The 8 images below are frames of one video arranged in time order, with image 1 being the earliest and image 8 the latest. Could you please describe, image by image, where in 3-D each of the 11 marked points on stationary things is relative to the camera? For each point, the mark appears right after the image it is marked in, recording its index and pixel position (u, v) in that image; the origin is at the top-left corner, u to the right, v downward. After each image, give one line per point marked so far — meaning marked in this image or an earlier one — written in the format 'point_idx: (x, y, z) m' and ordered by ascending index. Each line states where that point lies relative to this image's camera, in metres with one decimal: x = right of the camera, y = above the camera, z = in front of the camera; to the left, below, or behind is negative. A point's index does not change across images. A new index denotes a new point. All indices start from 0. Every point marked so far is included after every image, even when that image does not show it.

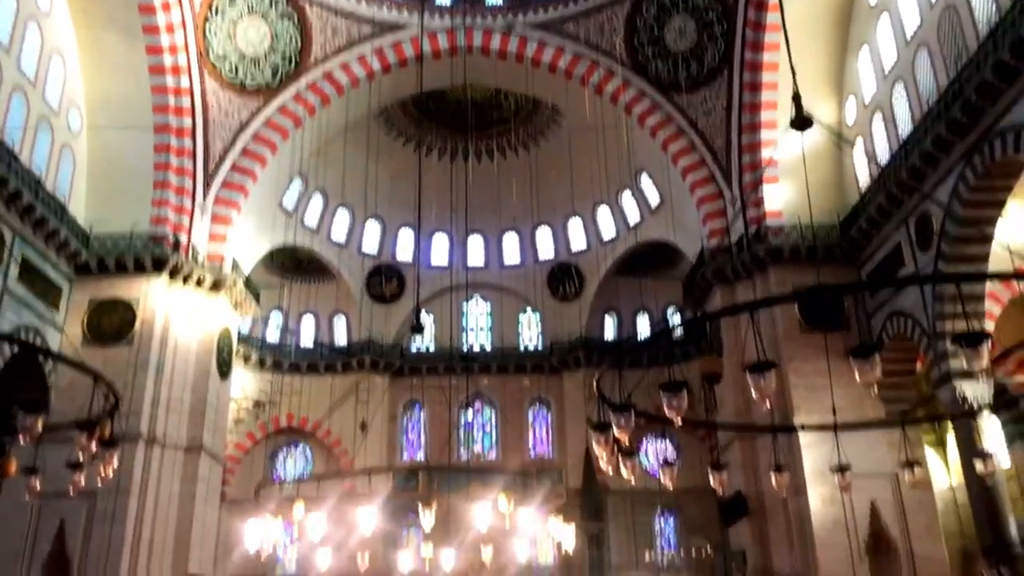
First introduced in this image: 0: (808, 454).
0: (+5.8, -3.2, +17.0) m
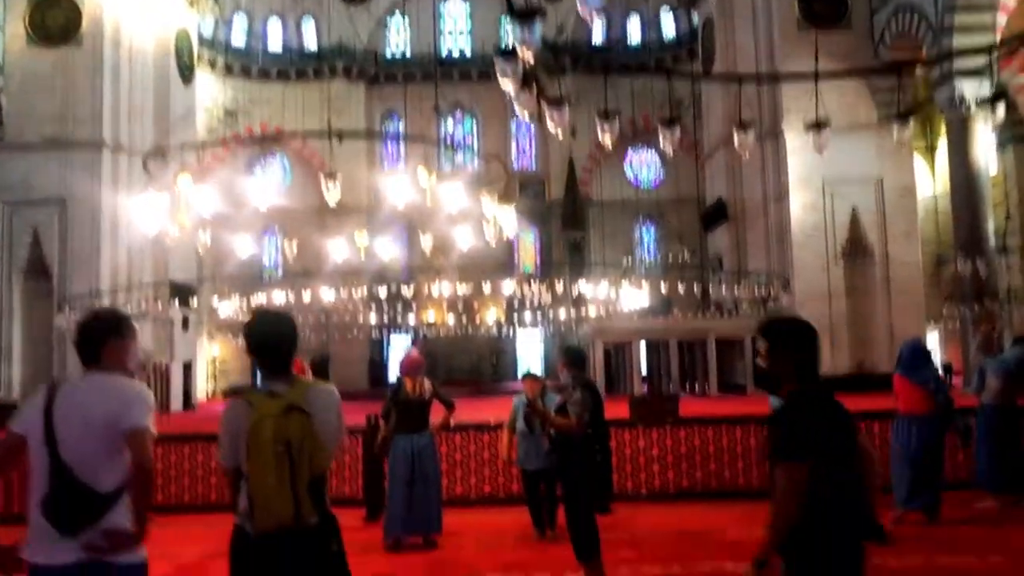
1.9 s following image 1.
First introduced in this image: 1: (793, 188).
0: (+5.3, +2.4, +16.5) m
1: (+5.3, +1.8, +16.4) m
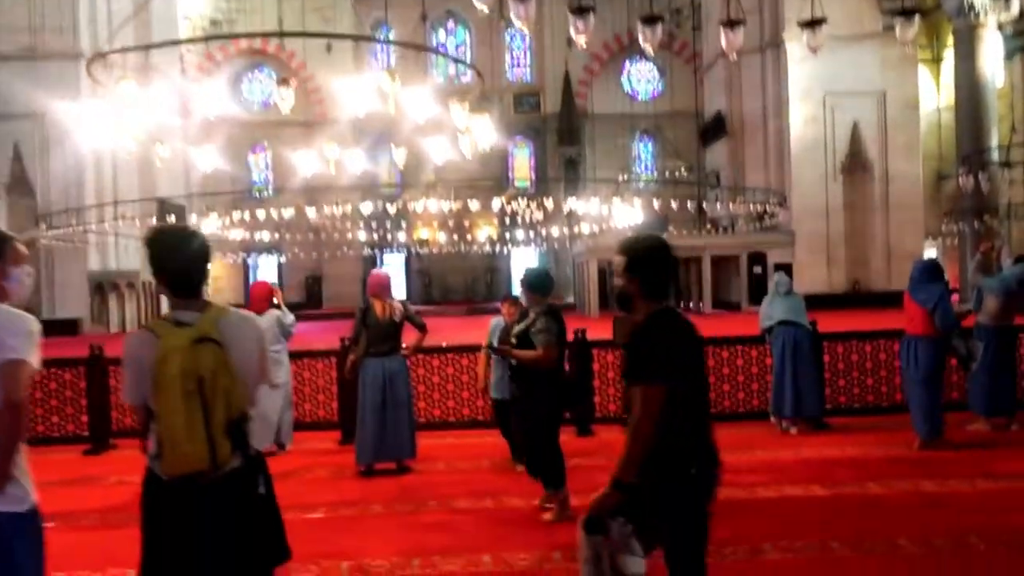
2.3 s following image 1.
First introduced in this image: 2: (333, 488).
0: (+5.2, +3.9, +16.0) m
1: (+5.2, +3.4, +16.0) m
2: (-0.8, -0.9, +3.8) m
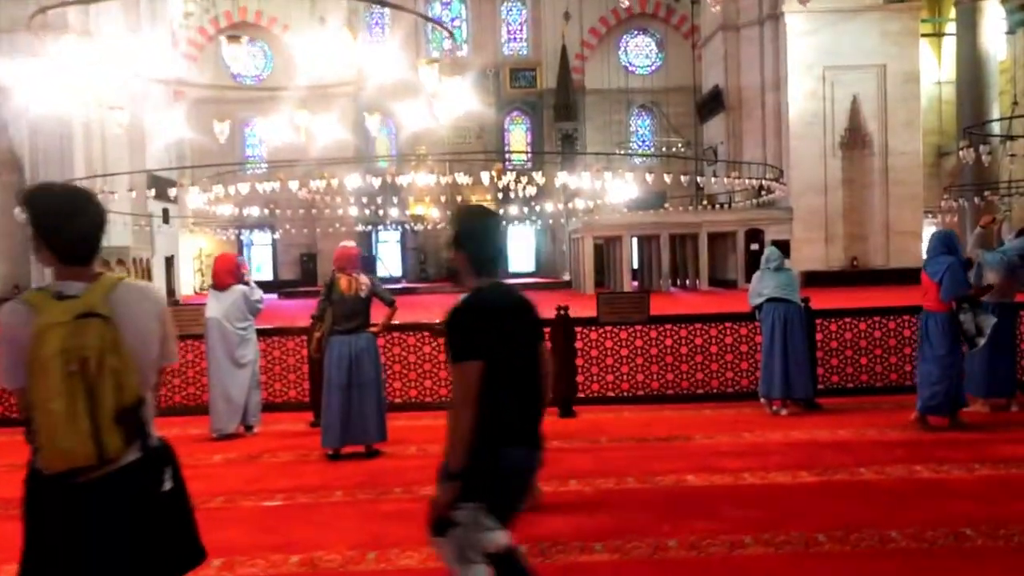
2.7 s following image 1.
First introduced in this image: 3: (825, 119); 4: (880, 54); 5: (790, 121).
0: (+5.1, +4.3, +15.6) m
1: (+5.0, +3.8, +15.7) m
2: (-0.9, -0.8, +3.6) m
3: (+5.5, +3.0, +15.7) m
4: (+6.5, +4.2, +15.7) m
5: (+4.9, +3.0, +15.8) m
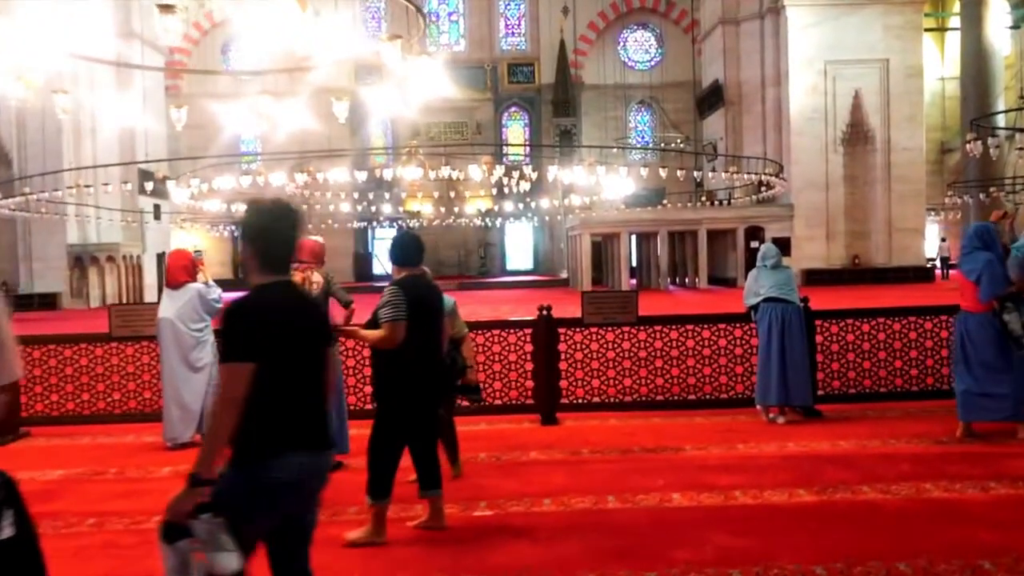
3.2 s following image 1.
0: (+5.0, +4.4, +15.3) m
1: (+4.9, +3.8, +15.3) m
2: (-1.0, -0.7, +3.3) m
3: (+5.5, +3.0, +15.3) m
4: (+6.4, +4.2, +15.3) m
5: (+4.9, +3.0, +15.4) m
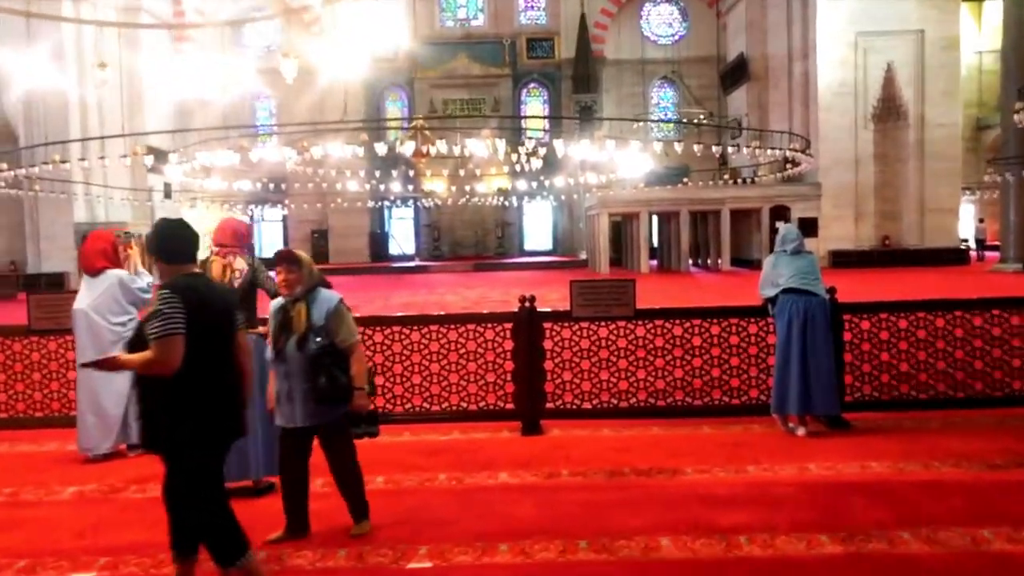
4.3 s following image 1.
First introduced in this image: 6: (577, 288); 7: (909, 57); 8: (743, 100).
0: (+5.2, +4.7, +14.5) m
1: (+5.2, +4.1, +14.5) m
2: (-1.1, -0.7, +2.7) m
3: (+5.7, +3.3, +14.5) m
4: (+6.7, +4.5, +14.5) m
5: (+5.1, +3.3, +14.6) m
6: (+0.3, 0.0, +3.8) m
7: (+6.6, +3.8, +14.5) m
8: (+4.5, +3.7, +17.3) m
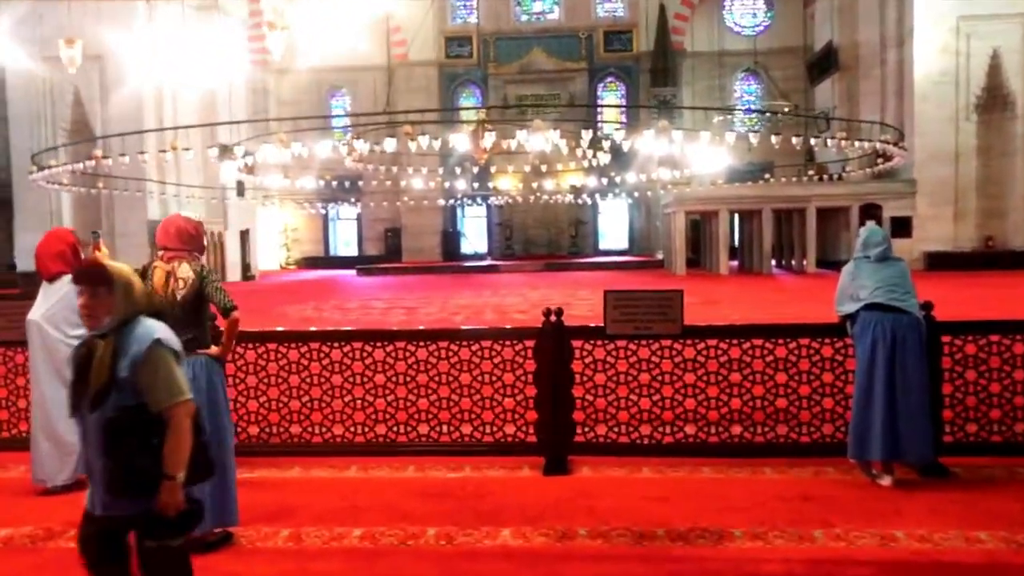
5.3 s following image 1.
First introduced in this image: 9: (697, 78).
0: (+6.3, +4.6, +13.4) m
1: (+6.3, +4.0, +13.4) m
2: (-1.1, -0.7, +2.2) m
3: (+6.8, +3.2, +13.4) m
4: (+7.7, +4.4, +13.2) m
5: (+6.2, +3.2, +13.5) m
6: (+0.4, 0.0, +3.2) m
7: (+7.6, +3.7, +13.3) m
8: (+5.9, +3.6, +16.2) m
9: (+4.0, +4.7, +19.6) m
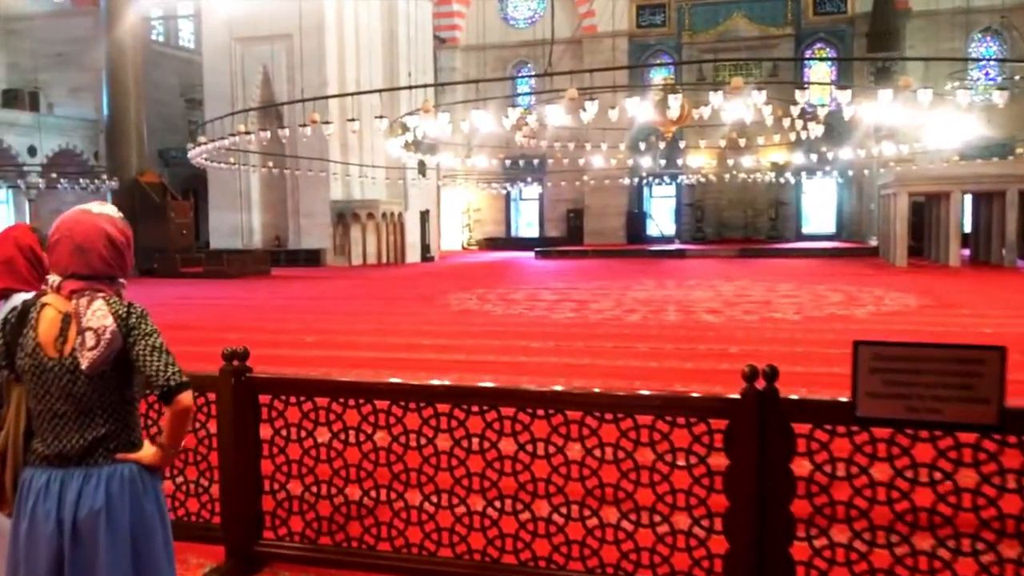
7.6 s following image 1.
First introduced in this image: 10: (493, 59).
0: (+8.8, +4.5, +10.4) m
1: (+8.7, +4.0, +10.5) m
2: (-0.9, -0.8, +1.2) m
3: (+9.2, +3.2, +10.3) m
4: (+10.2, +4.3, +9.9) m
5: (+8.7, +3.2, +10.6) m
6: (+0.7, -0.1, +1.8) m
7: (+10.1, +3.7, +10.1) m
8: (+9.0, +3.7, +13.3) m
9: (+7.8, +4.9, +16.9) m
10: (-0.5, +5.0, +19.0) m
